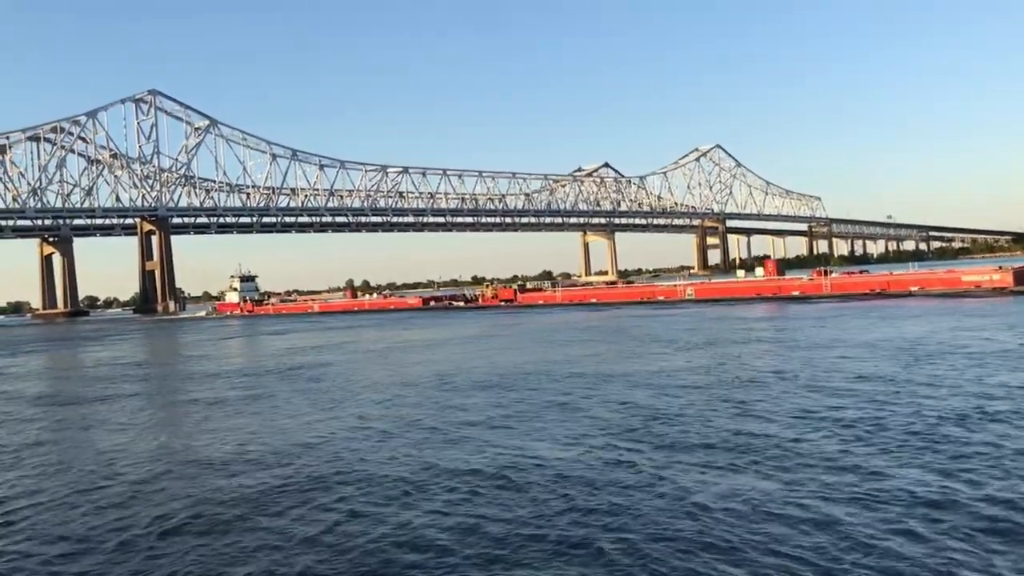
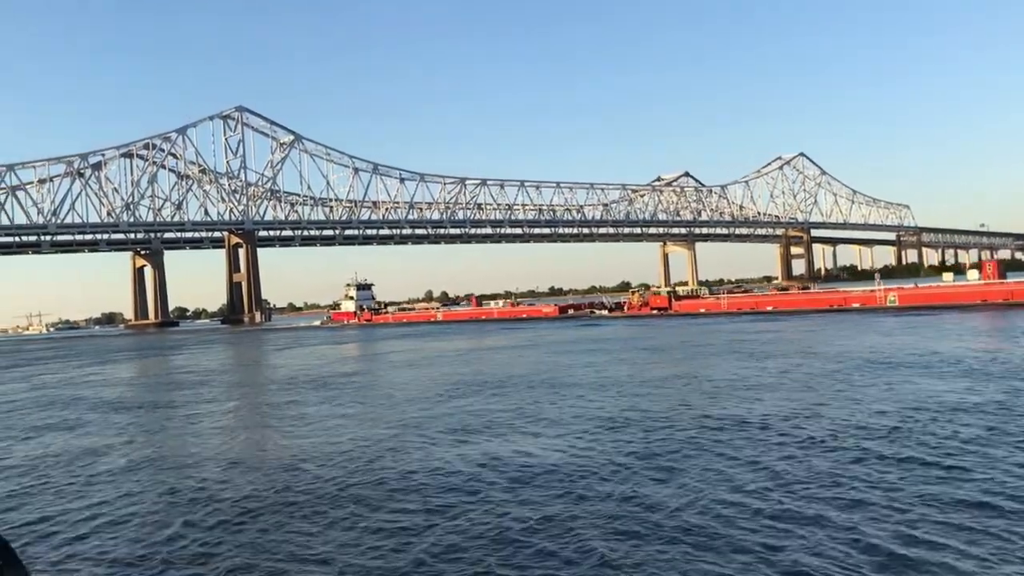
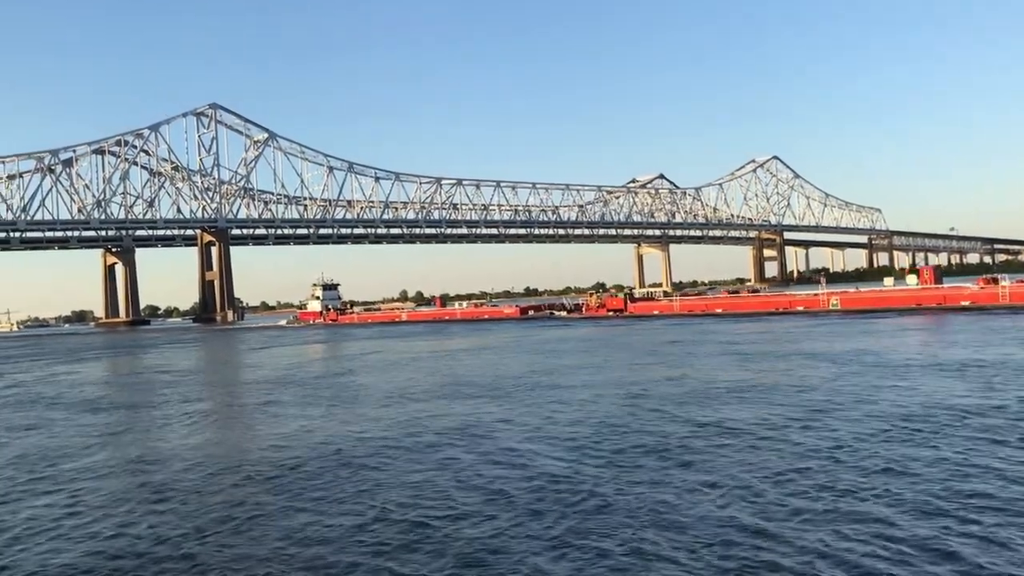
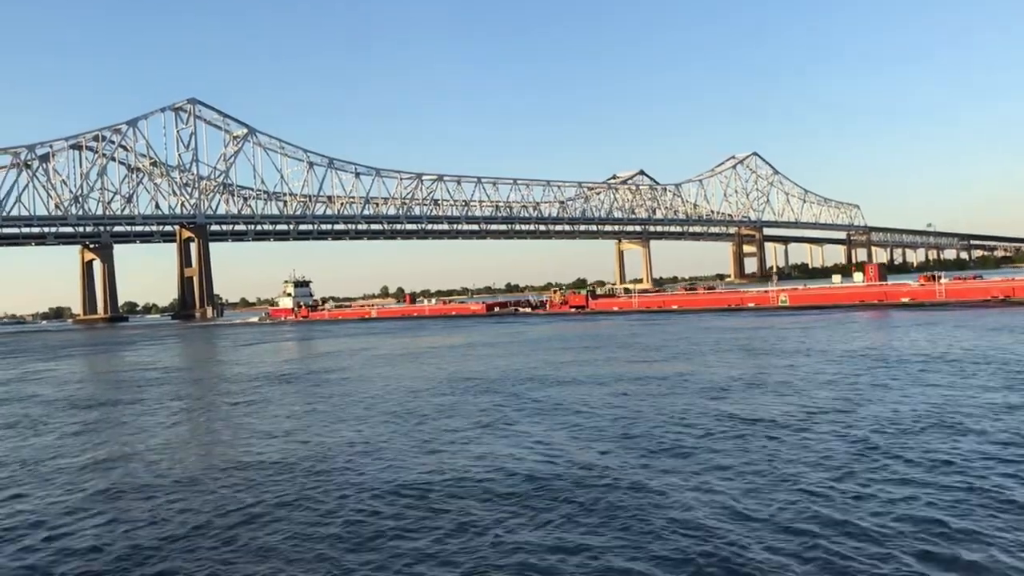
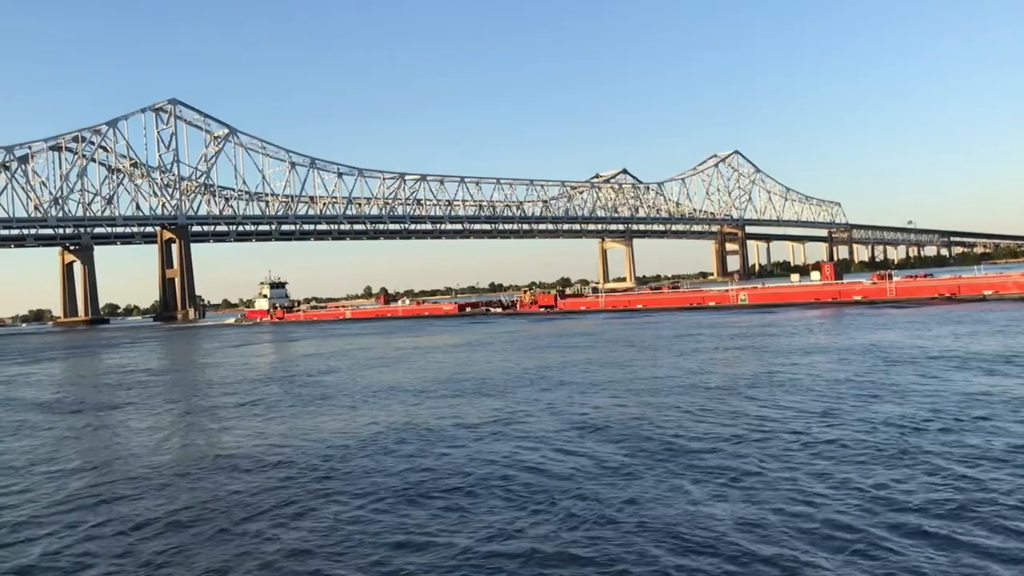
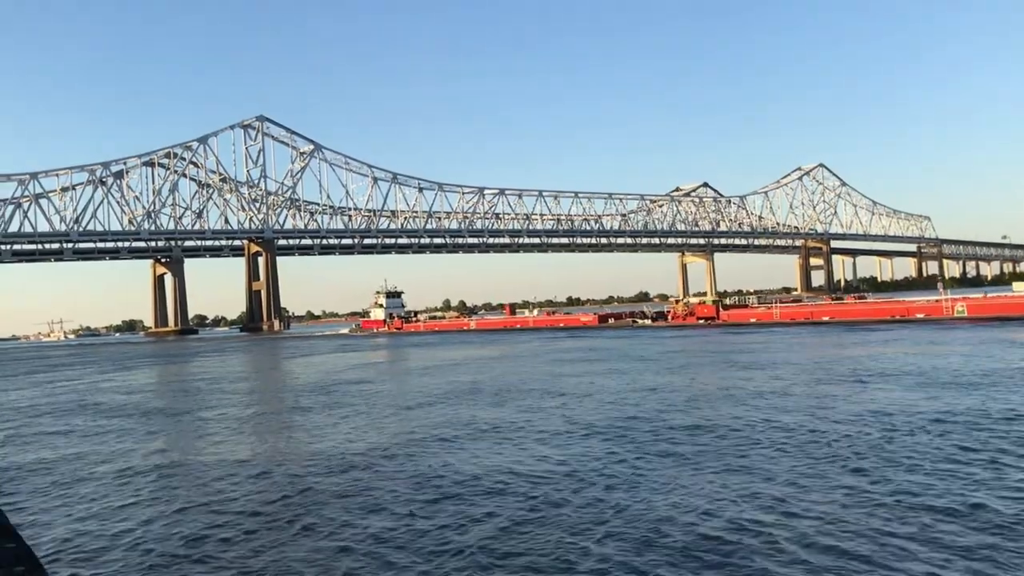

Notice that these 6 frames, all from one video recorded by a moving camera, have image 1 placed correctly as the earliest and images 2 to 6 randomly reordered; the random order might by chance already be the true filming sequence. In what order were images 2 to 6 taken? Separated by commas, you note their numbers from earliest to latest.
5, 4, 3, 2, 6
